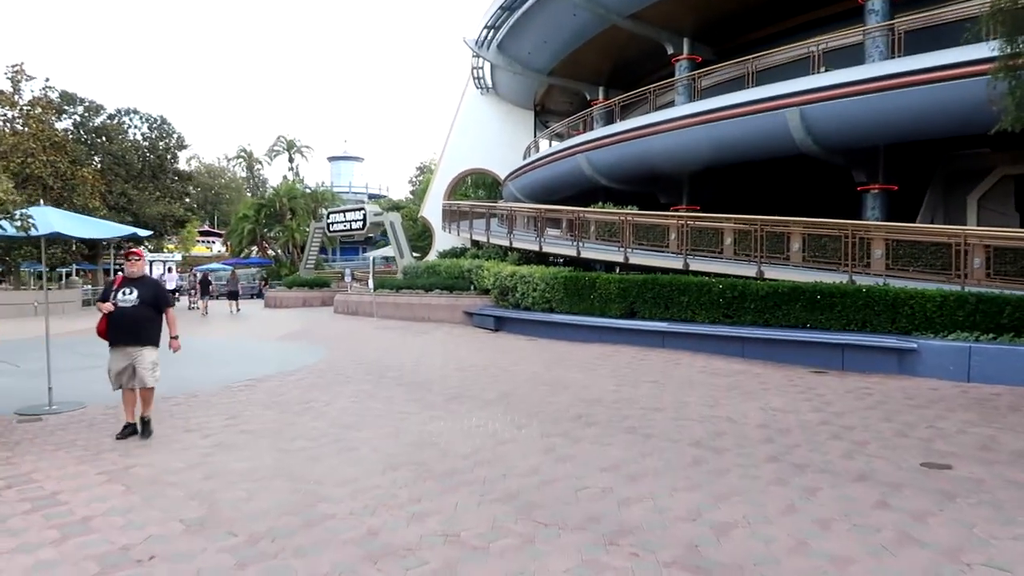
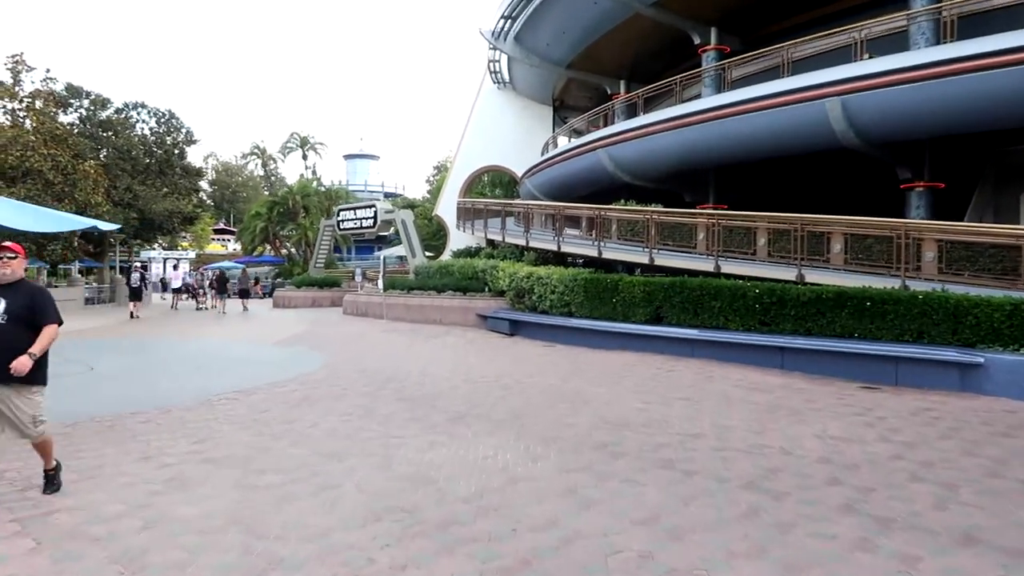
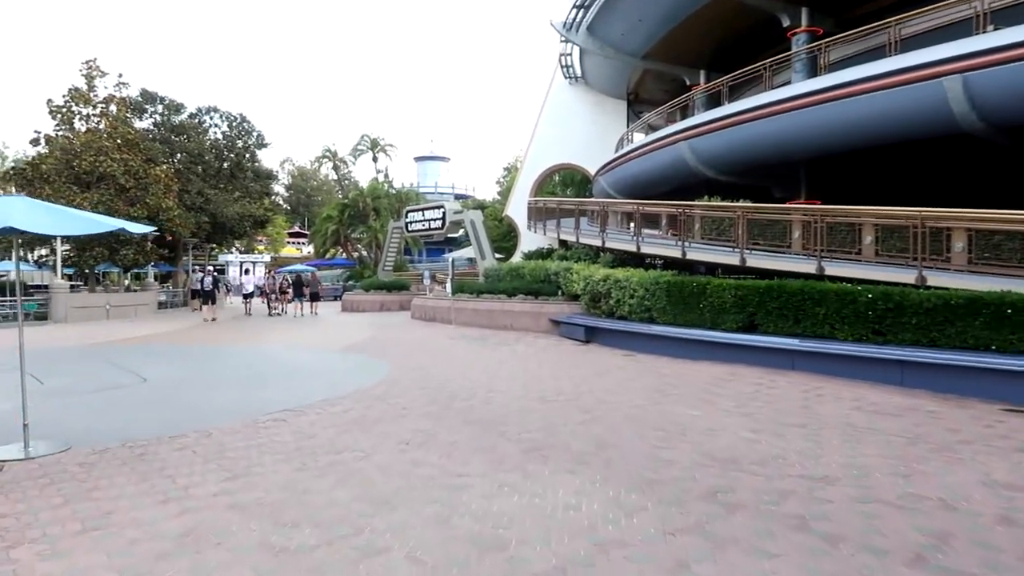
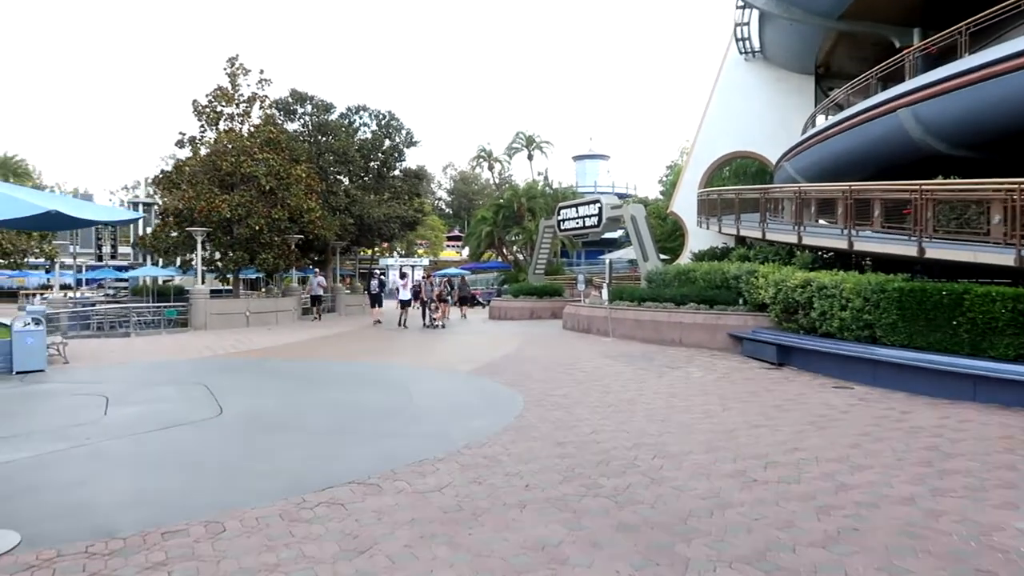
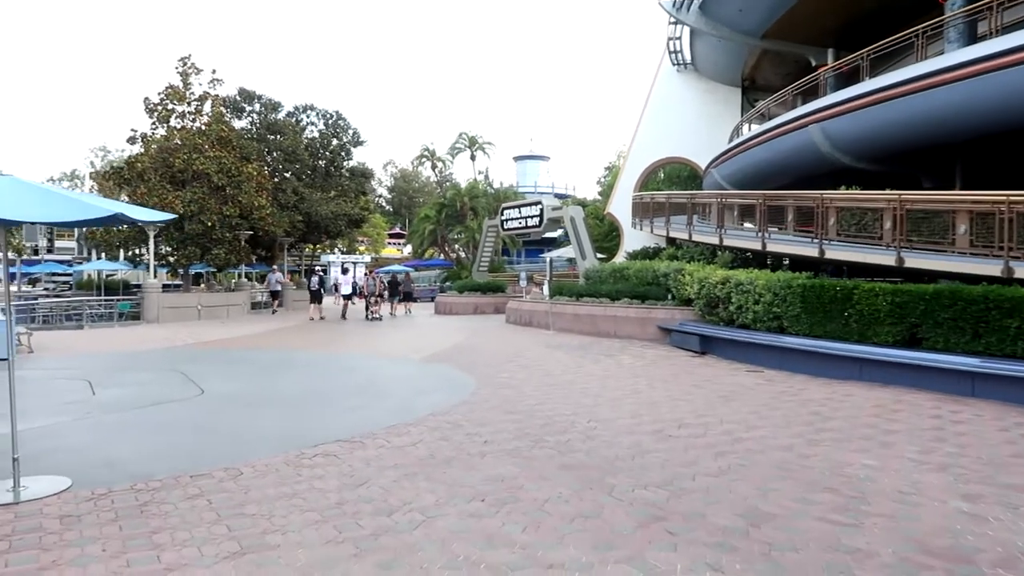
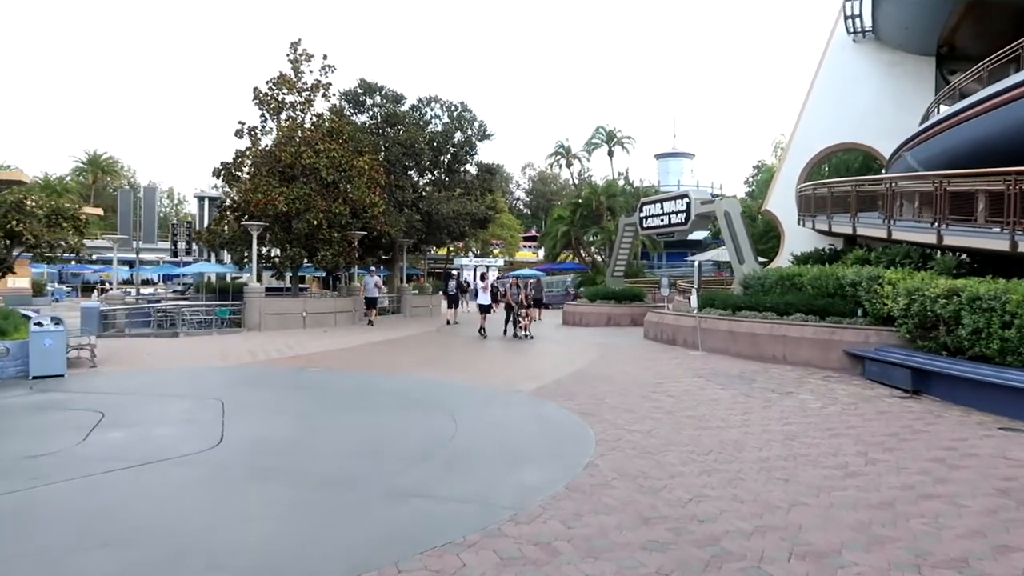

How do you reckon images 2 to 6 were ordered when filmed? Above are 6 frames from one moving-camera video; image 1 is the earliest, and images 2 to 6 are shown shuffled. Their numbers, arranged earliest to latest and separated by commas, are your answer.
2, 3, 5, 4, 6
